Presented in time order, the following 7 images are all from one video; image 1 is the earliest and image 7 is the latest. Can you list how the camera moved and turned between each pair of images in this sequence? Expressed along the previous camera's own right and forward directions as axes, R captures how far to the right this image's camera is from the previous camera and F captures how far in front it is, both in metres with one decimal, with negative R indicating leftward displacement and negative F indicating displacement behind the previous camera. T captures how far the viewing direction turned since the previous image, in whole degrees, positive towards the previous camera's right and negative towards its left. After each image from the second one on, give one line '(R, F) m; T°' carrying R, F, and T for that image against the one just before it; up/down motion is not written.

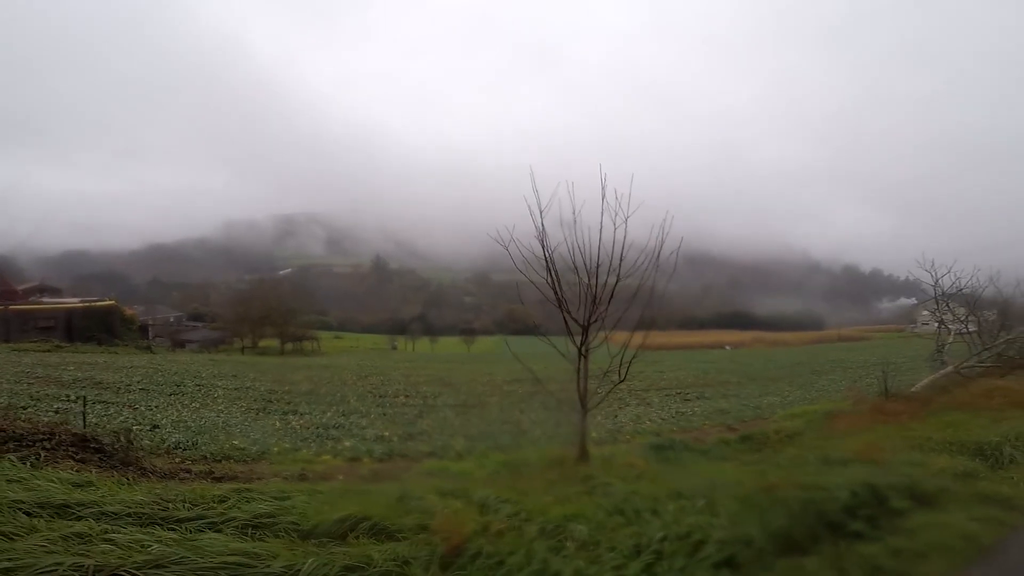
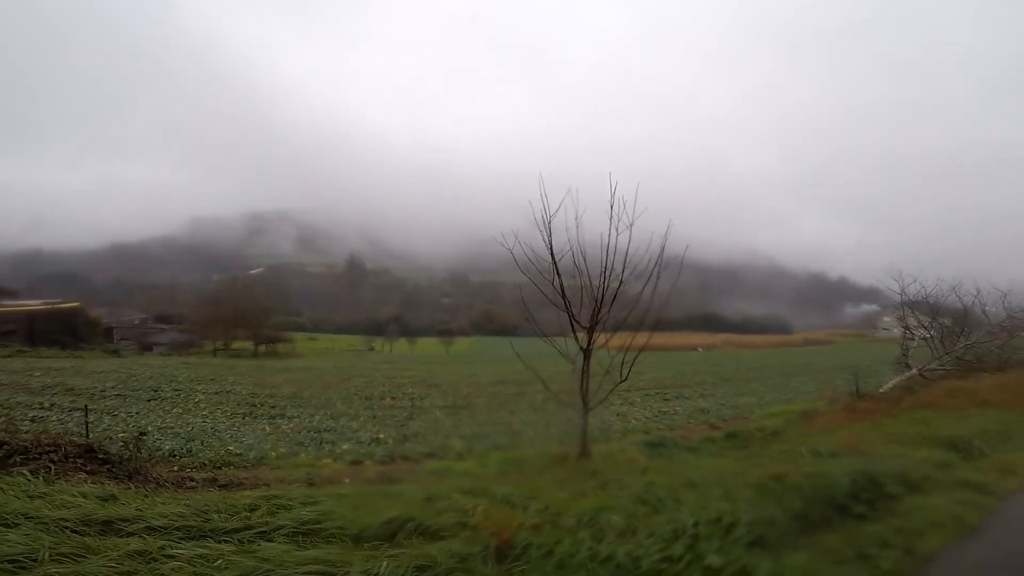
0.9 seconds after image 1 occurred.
(-0.4, -0.2) m; +3°
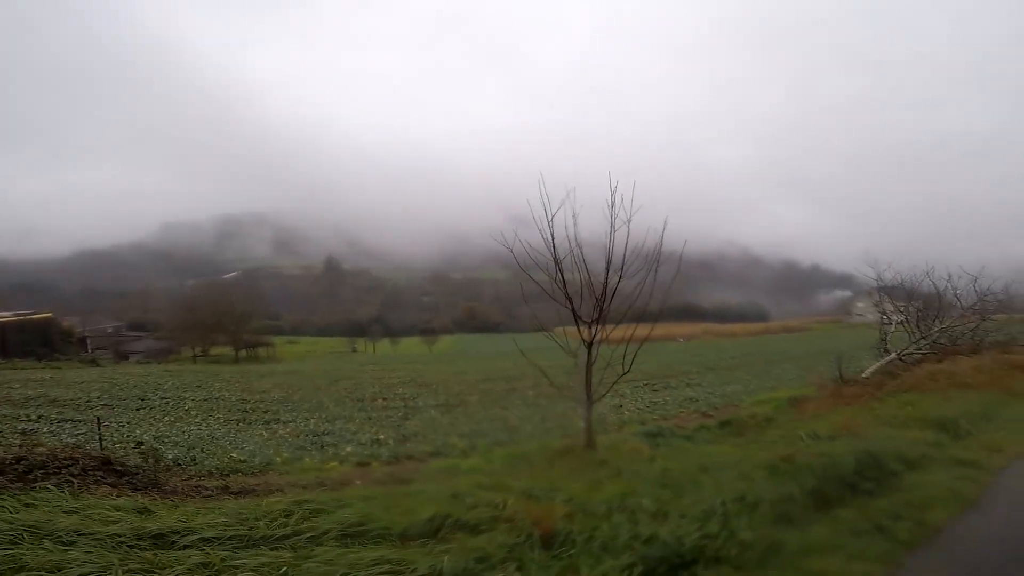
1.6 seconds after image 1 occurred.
(-0.3, -0.2) m; +2°
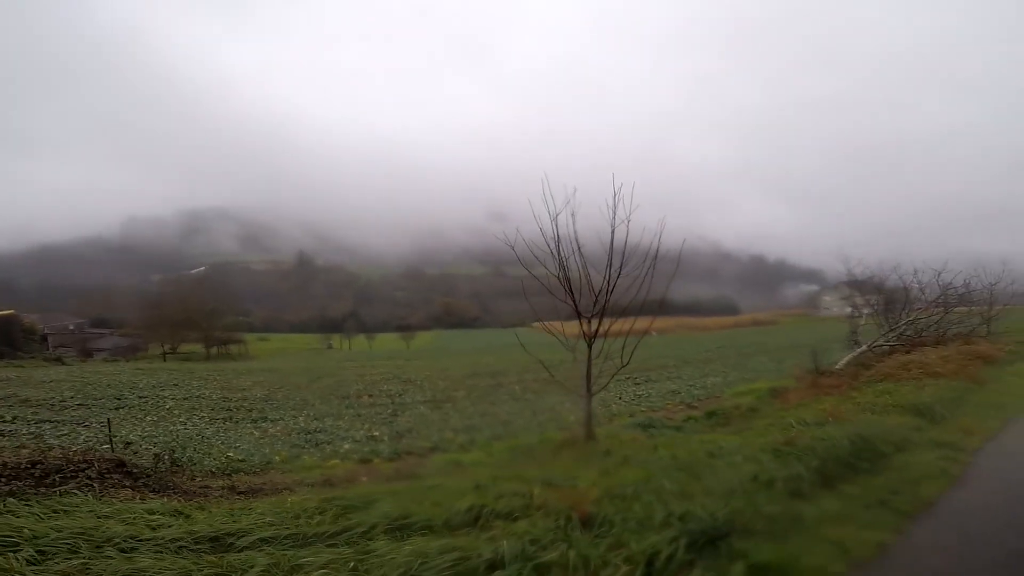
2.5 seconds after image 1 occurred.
(-0.3, -0.2) m; +3°
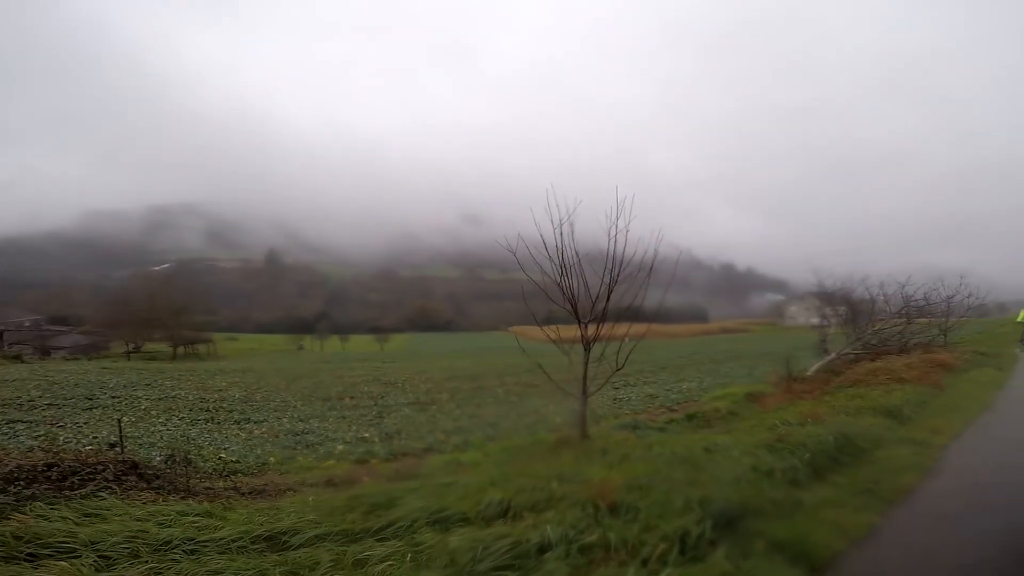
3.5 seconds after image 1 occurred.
(-0.4, -0.3) m; +3°
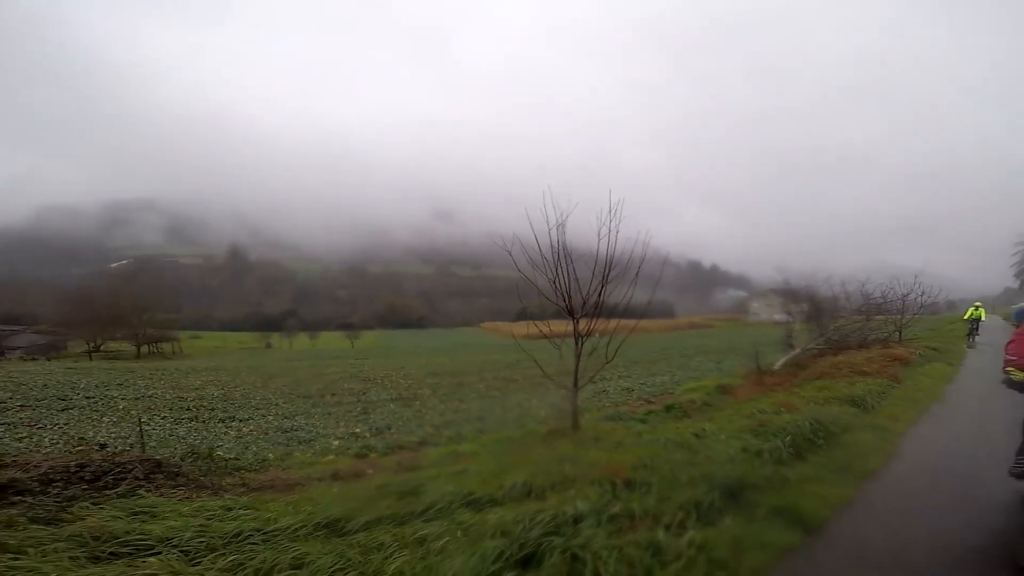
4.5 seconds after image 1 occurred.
(-0.4, -0.4) m; +3°
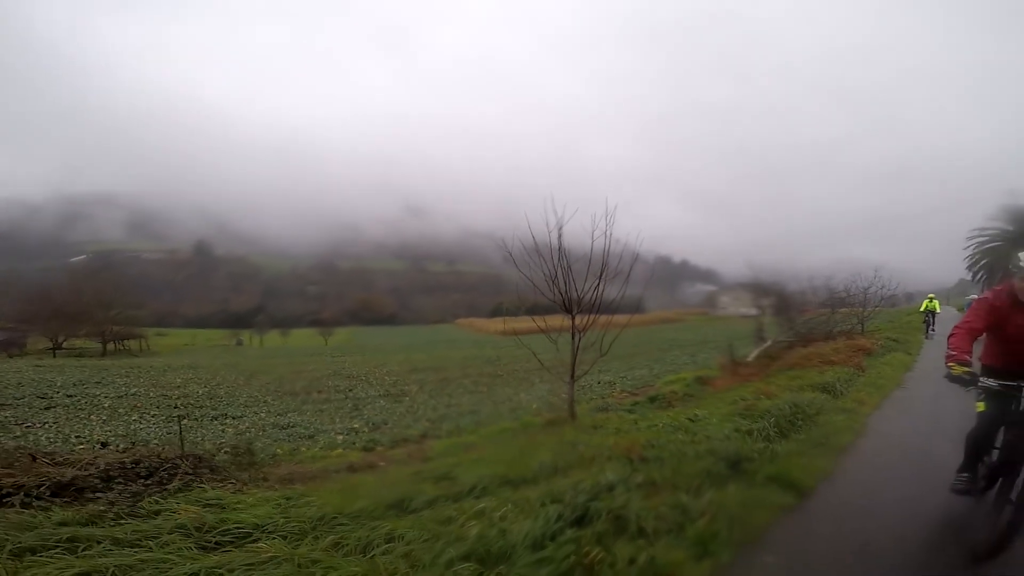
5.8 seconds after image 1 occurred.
(-0.4, -0.4) m; +3°
